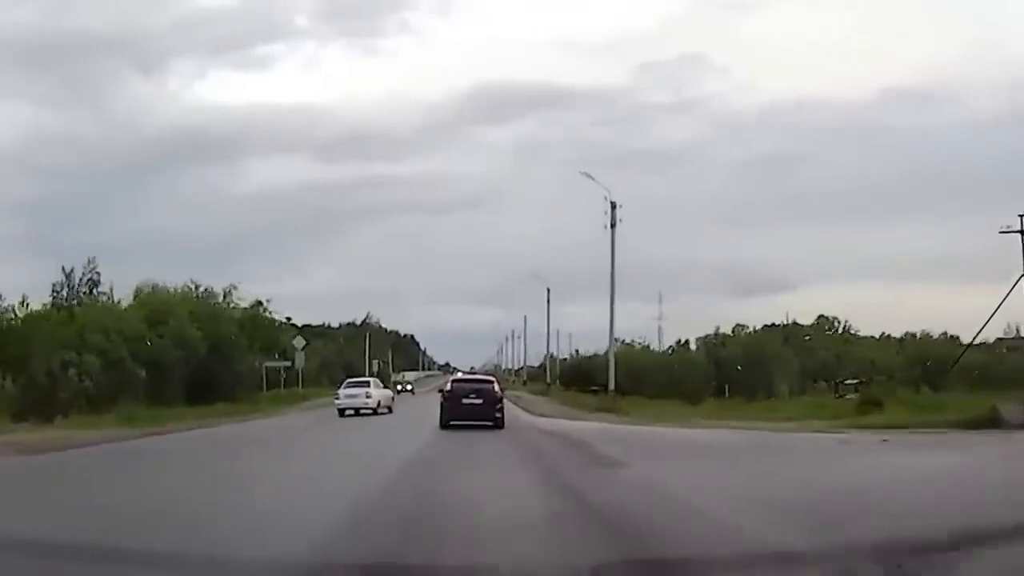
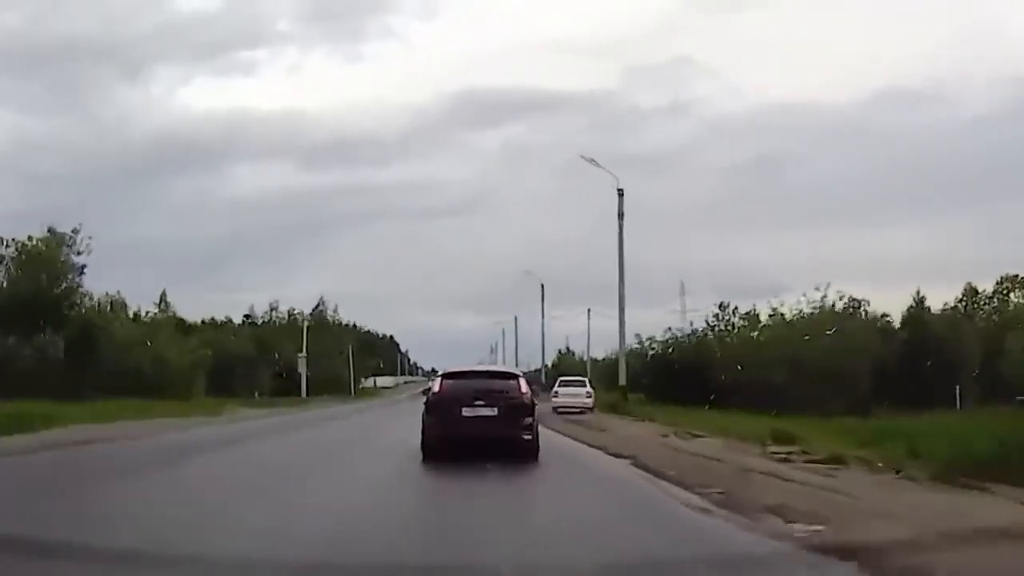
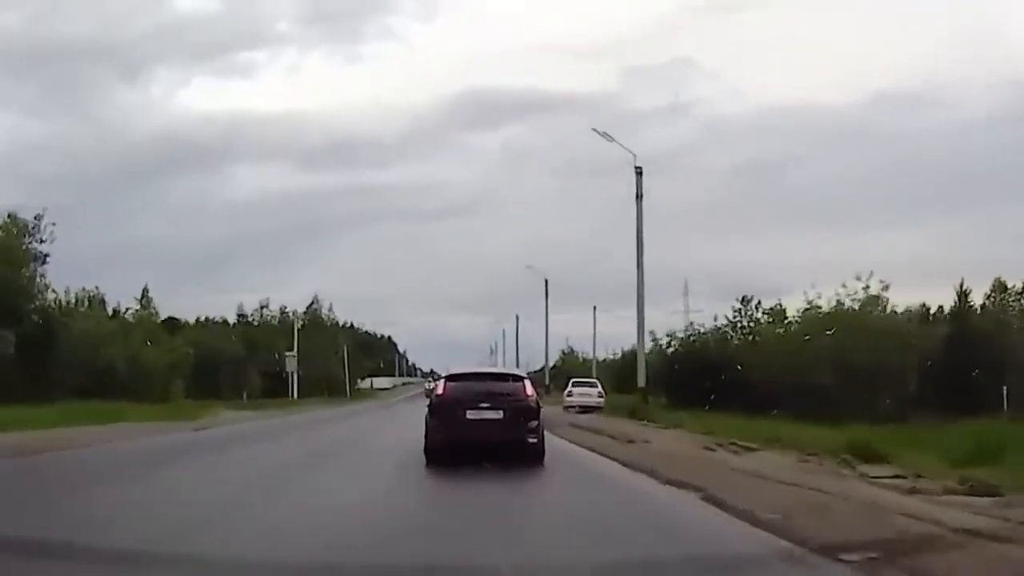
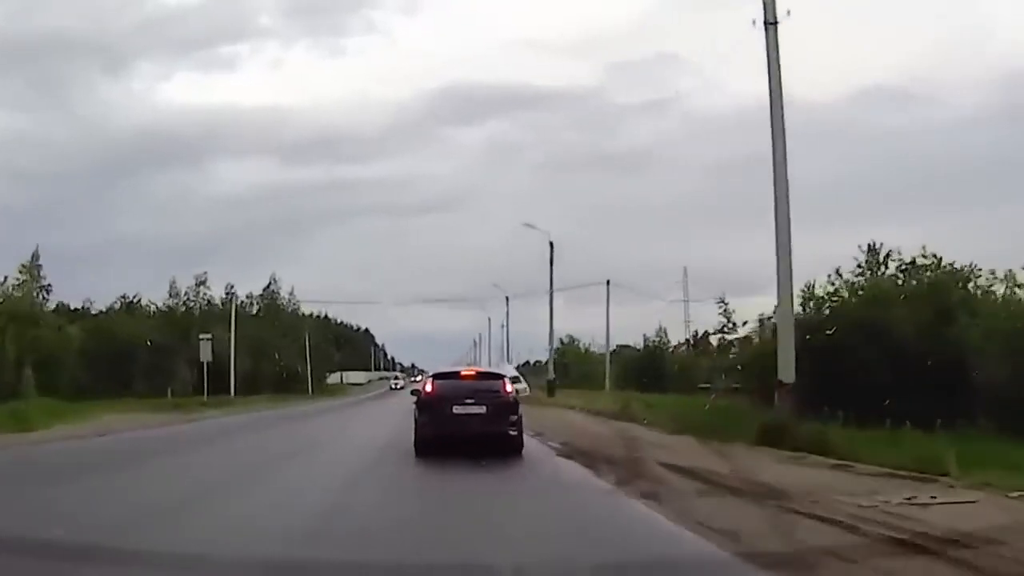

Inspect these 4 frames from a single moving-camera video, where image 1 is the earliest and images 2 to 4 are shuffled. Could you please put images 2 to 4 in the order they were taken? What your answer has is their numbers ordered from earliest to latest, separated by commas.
2, 3, 4
